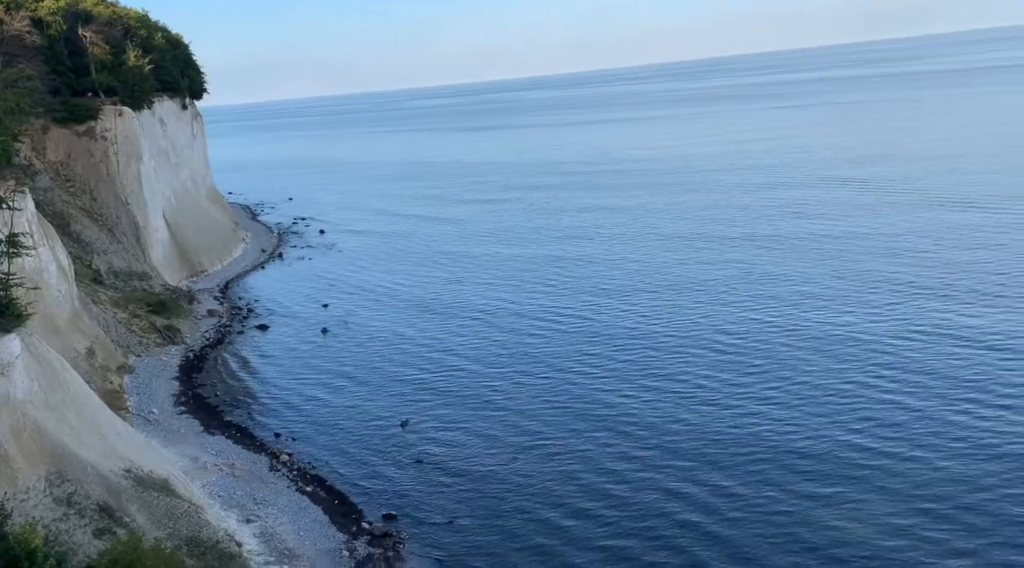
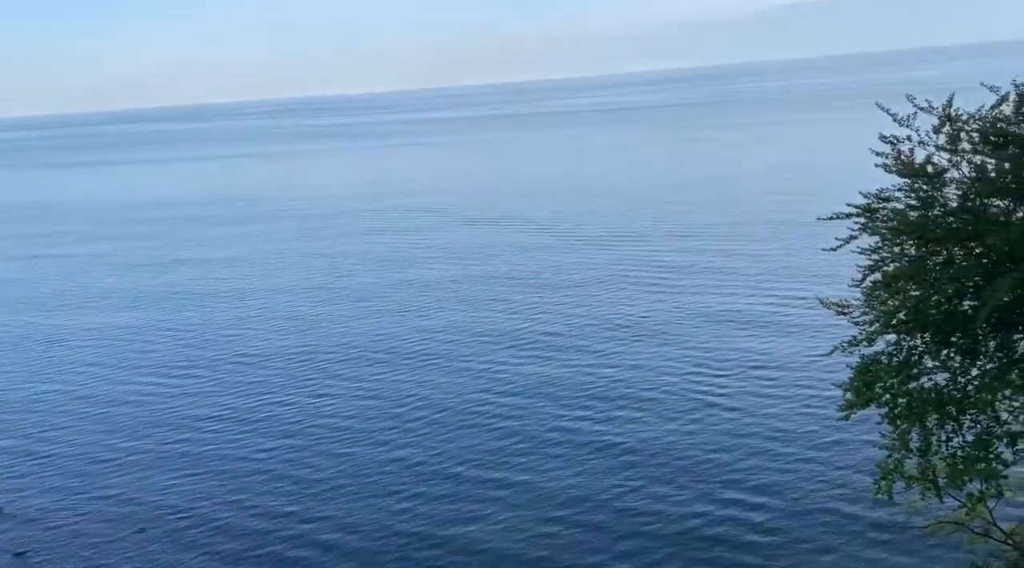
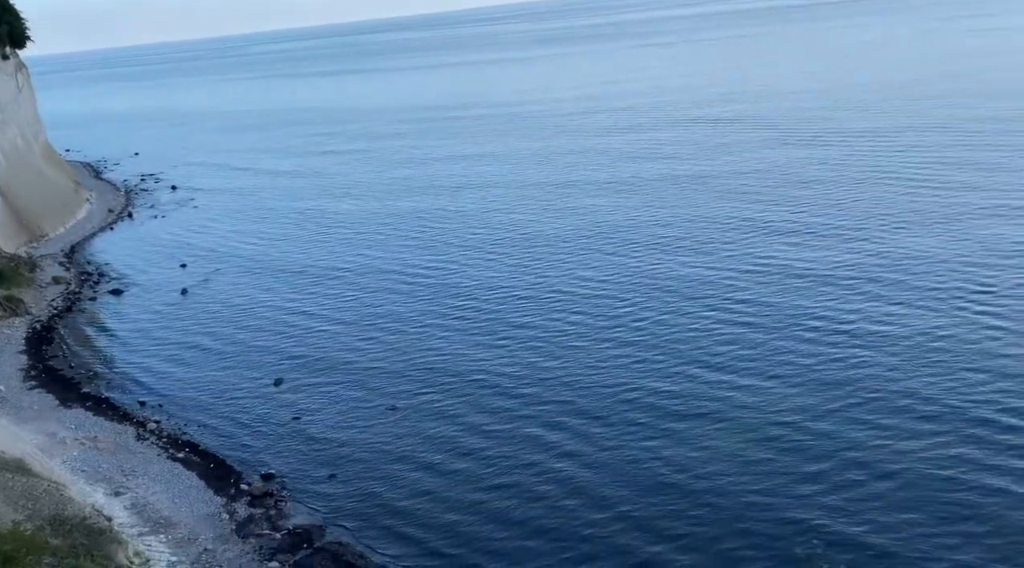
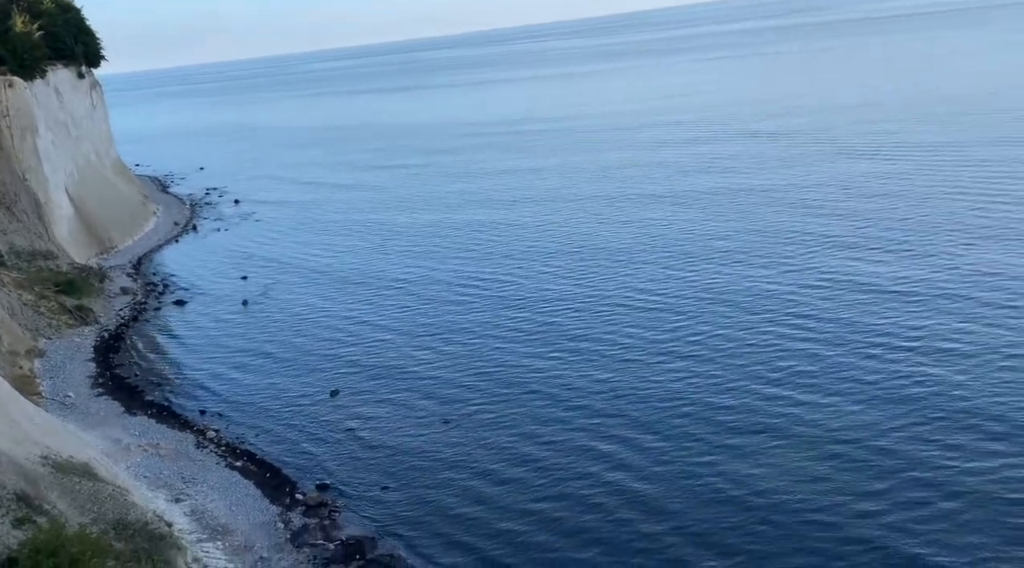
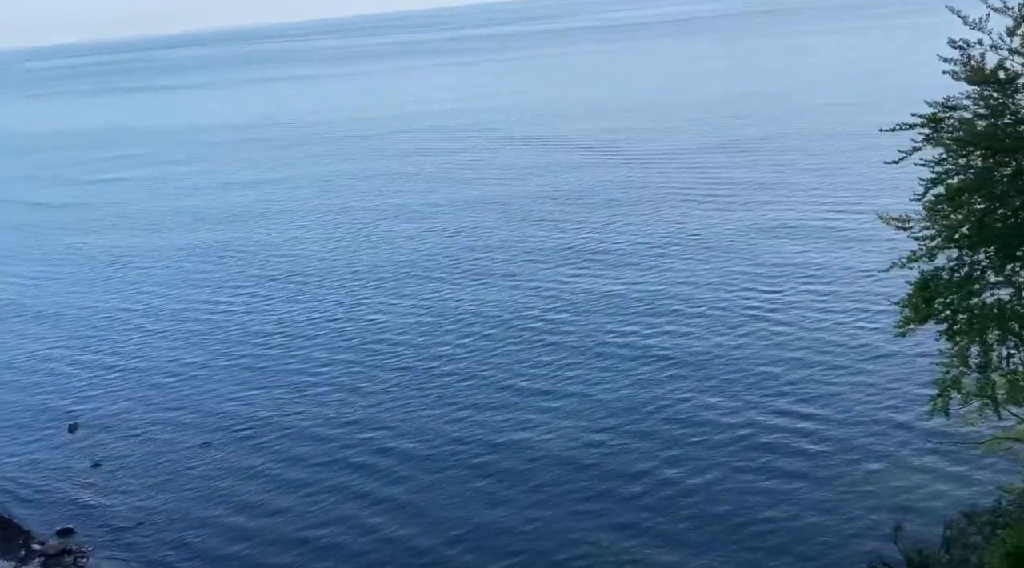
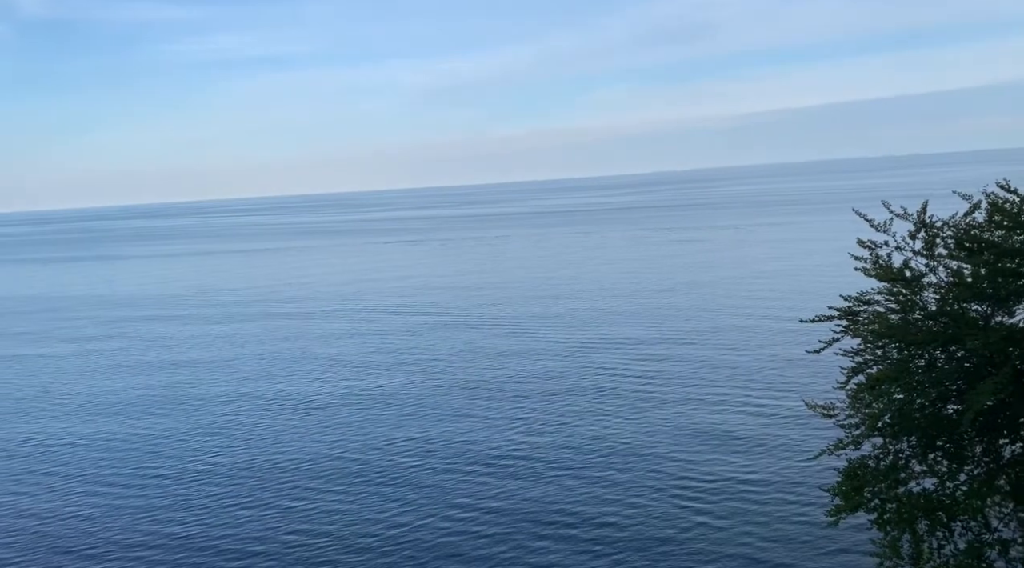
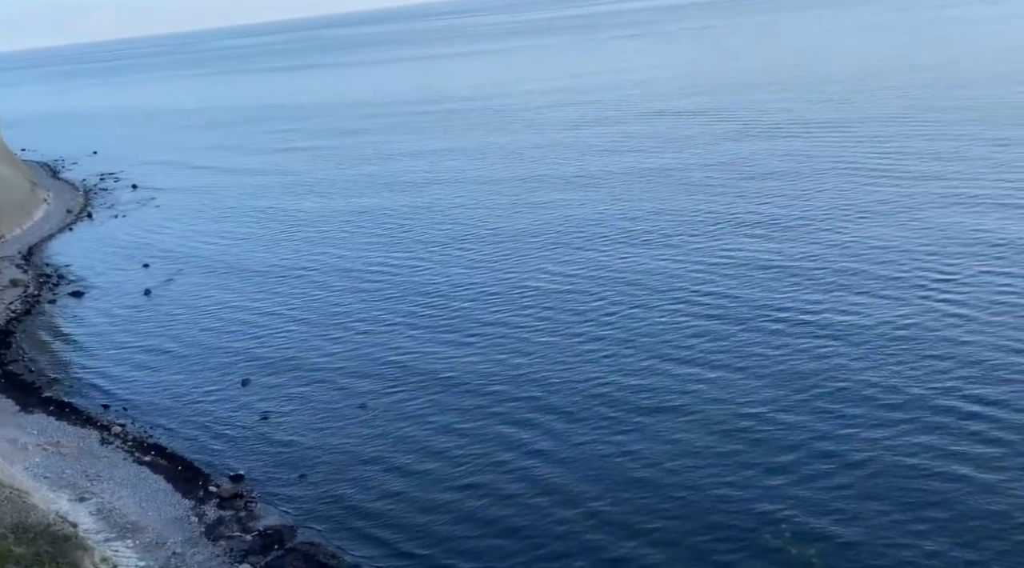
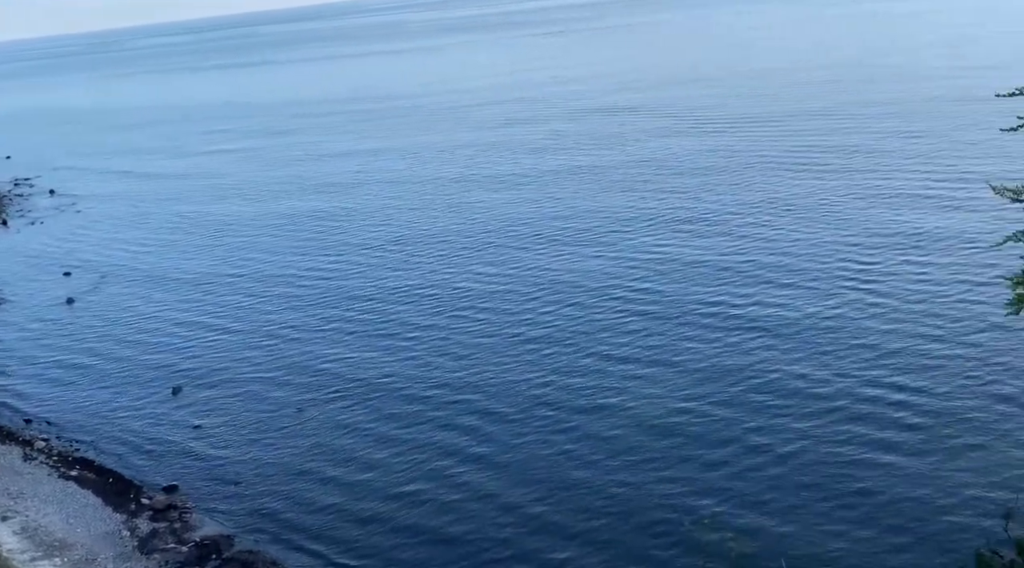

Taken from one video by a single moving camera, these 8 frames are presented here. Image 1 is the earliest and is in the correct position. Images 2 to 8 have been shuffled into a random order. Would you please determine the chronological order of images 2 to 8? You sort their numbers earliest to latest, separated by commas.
4, 3, 7, 8, 5, 2, 6
